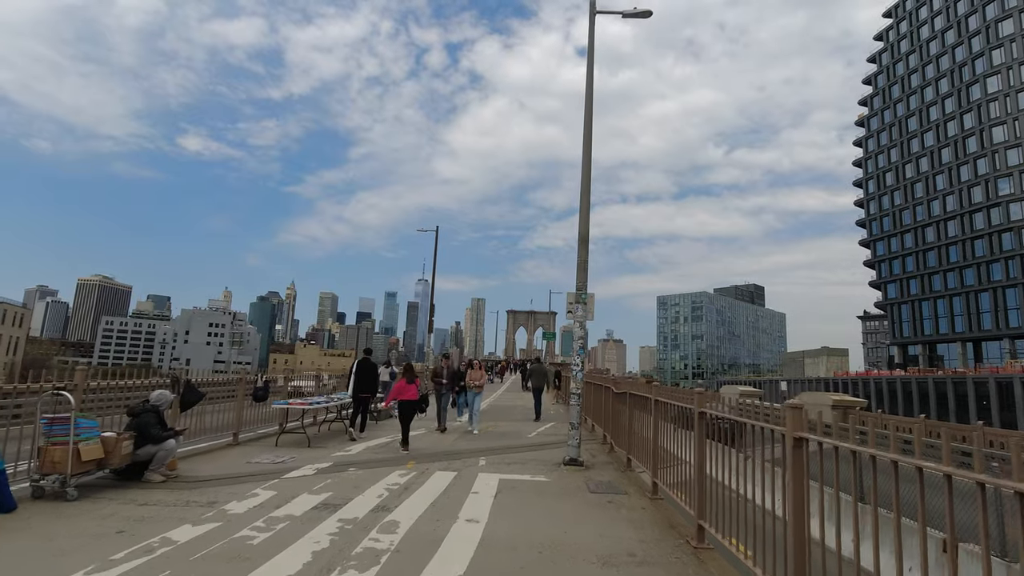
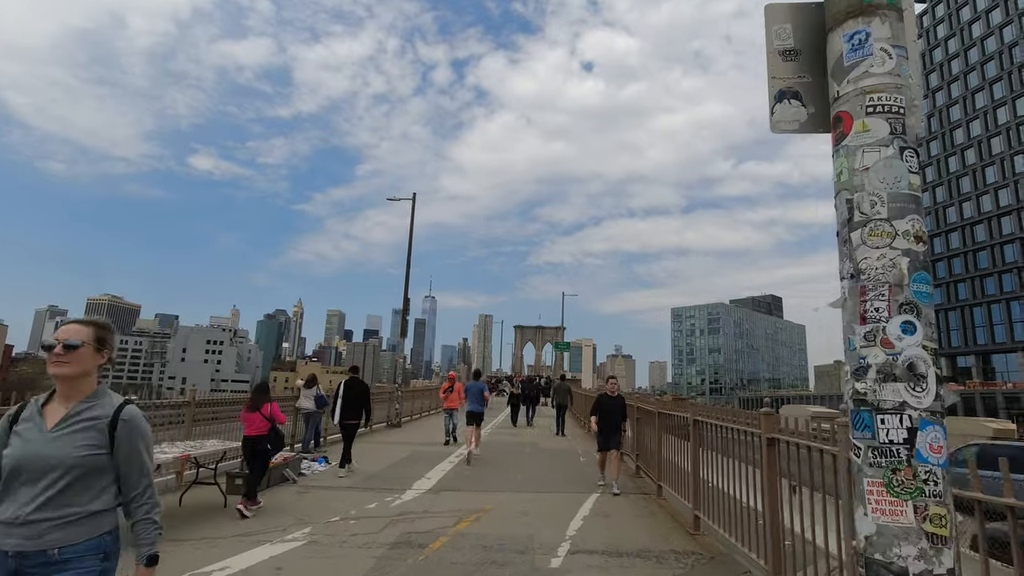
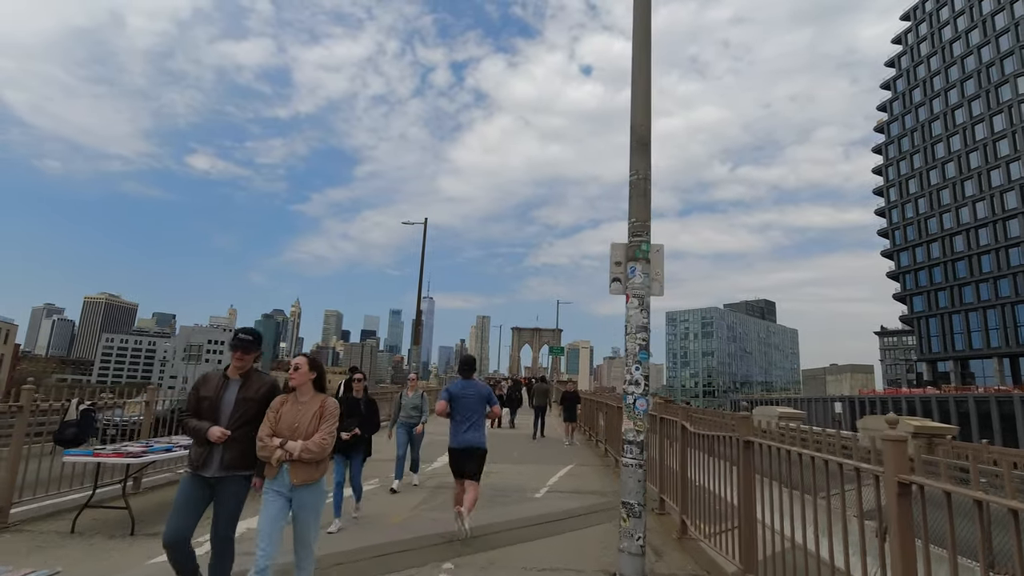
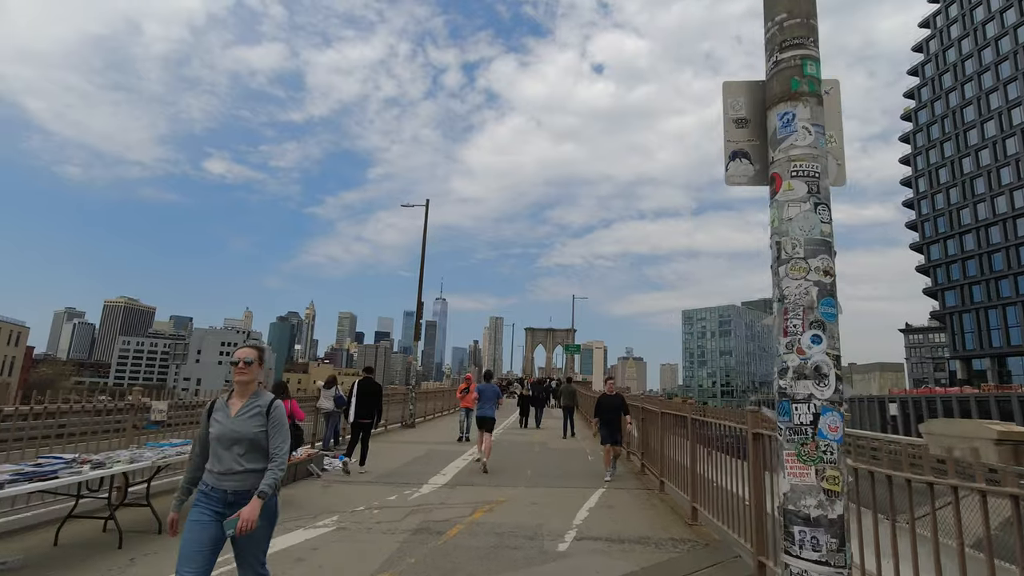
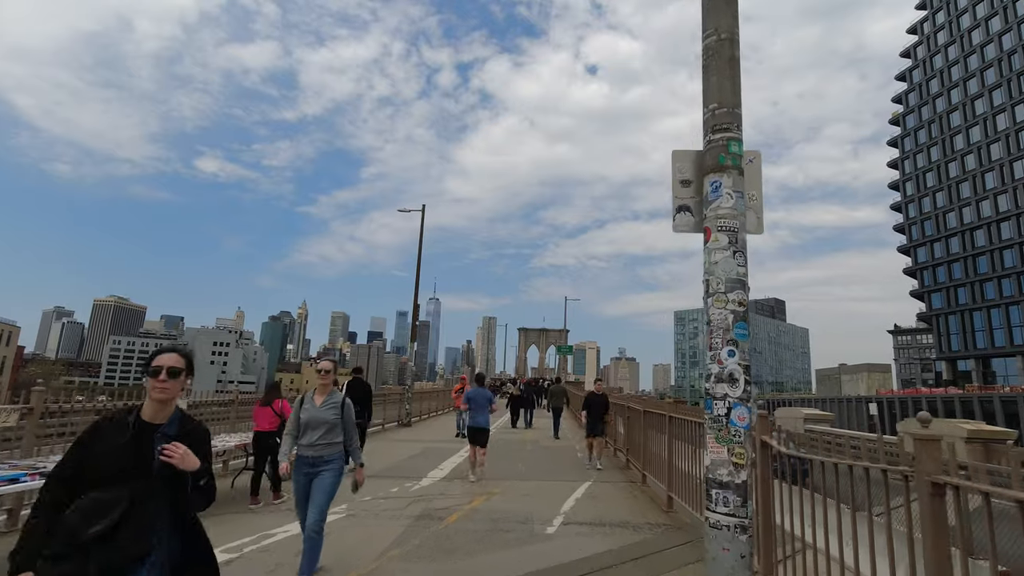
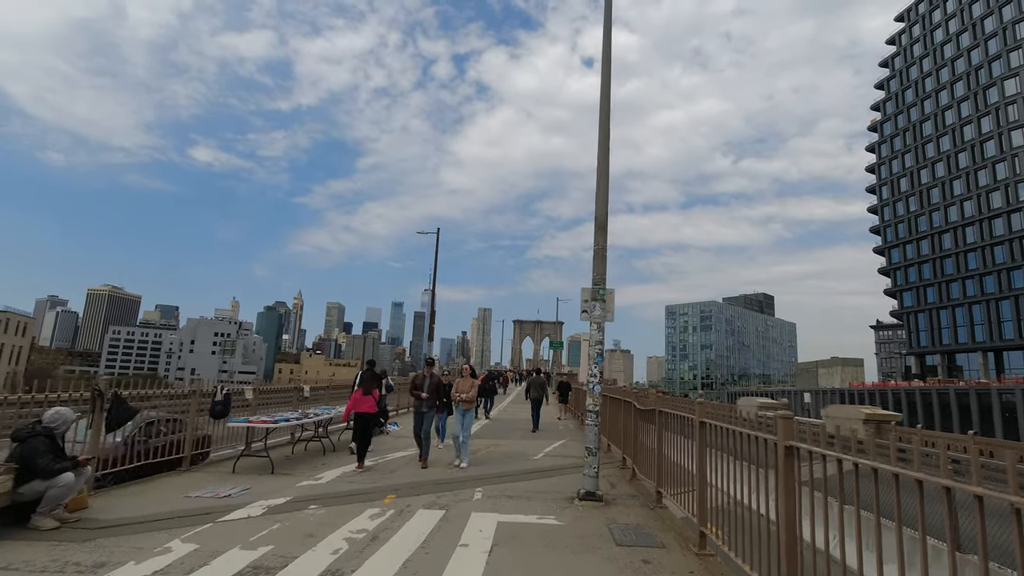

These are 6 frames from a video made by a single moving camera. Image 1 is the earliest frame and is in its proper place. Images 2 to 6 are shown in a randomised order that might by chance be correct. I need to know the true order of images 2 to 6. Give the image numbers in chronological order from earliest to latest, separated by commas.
6, 3, 5, 4, 2
